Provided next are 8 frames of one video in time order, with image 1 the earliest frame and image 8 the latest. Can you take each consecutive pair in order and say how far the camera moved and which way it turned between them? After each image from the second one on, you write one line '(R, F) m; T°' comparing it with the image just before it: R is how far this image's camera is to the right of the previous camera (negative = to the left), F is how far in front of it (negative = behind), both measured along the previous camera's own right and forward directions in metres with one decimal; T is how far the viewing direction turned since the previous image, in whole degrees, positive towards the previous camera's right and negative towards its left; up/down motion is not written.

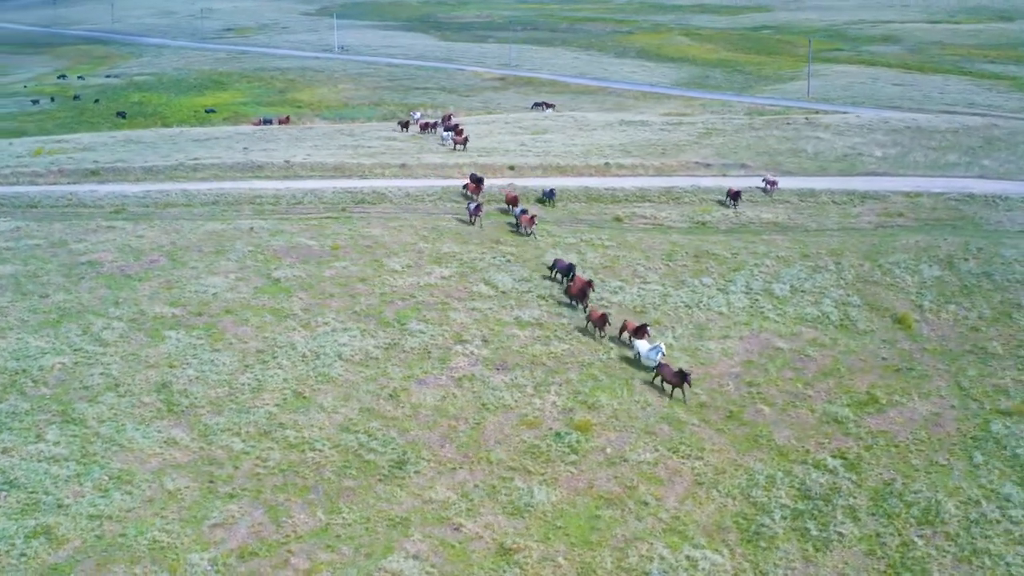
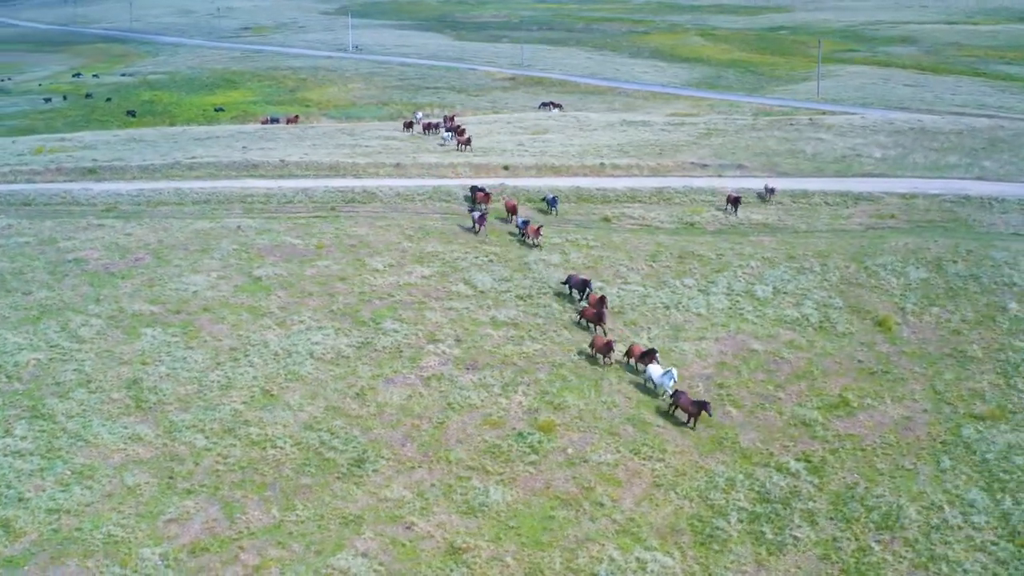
(+1.5, 0.0) m; -1°
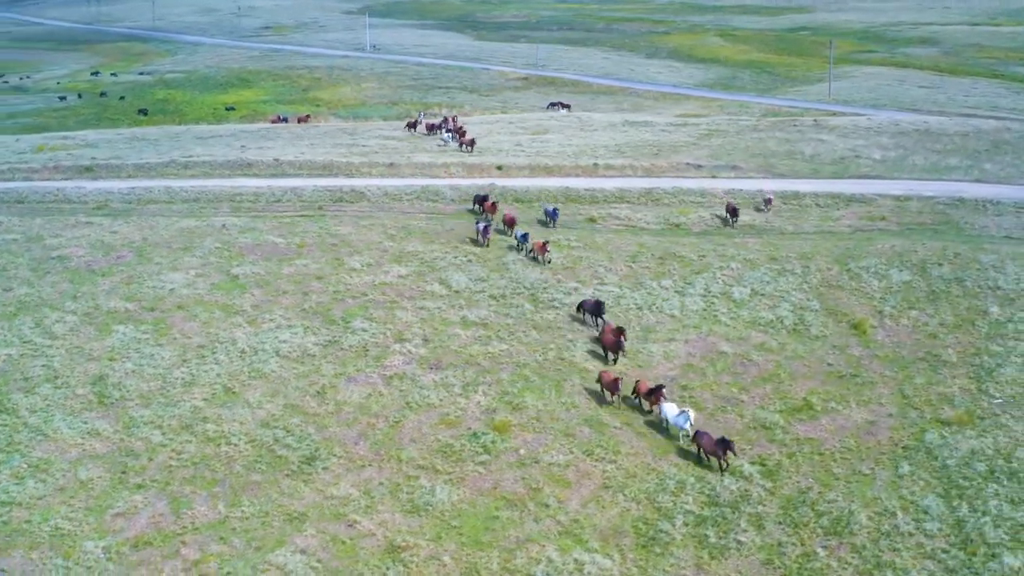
(+1.8, 0.0) m; -1°
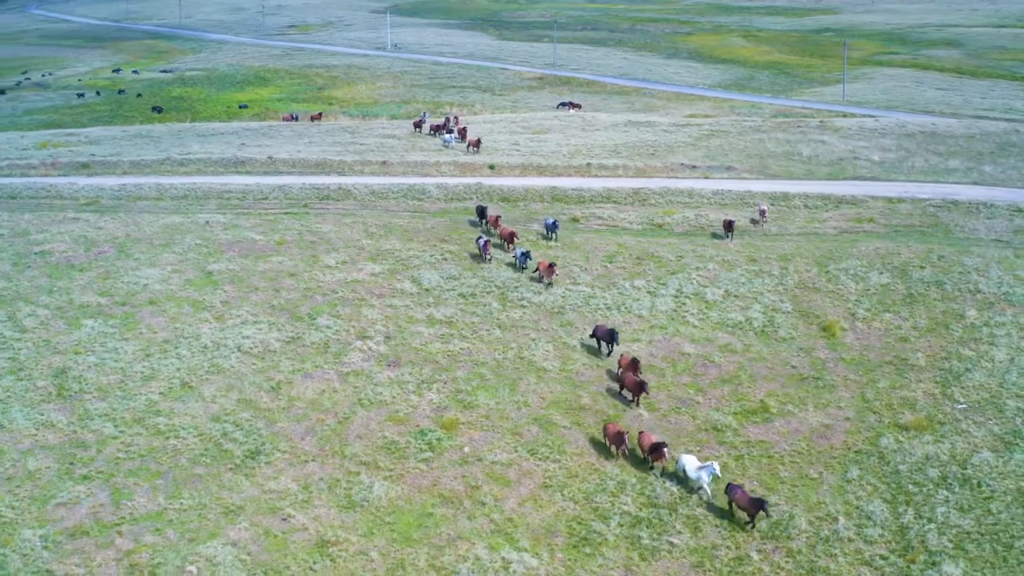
(+2.1, 0.0) m; -2°
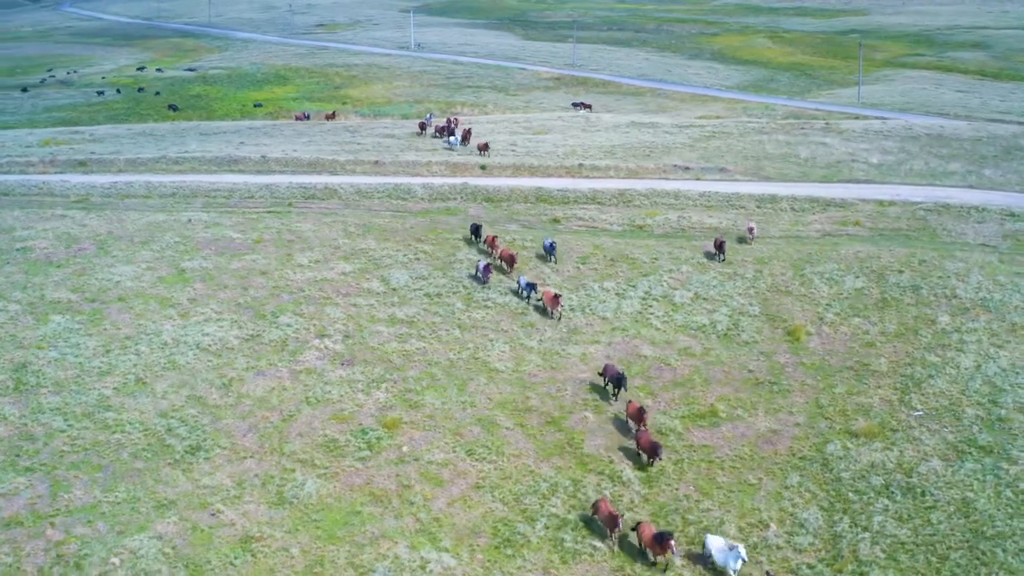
(+2.4, 0.0) m; -2°
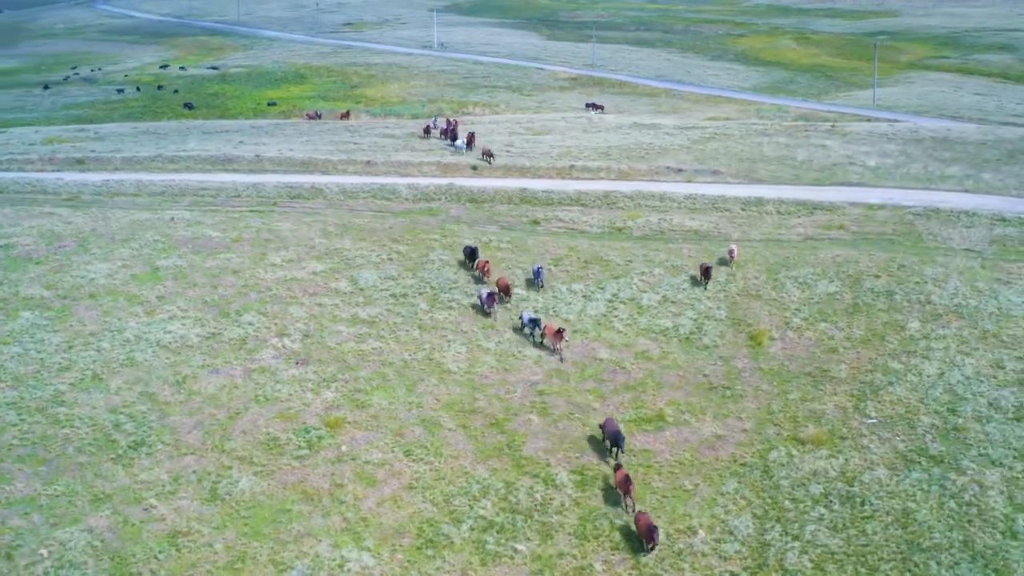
(+2.4, 0.0) m; -2°
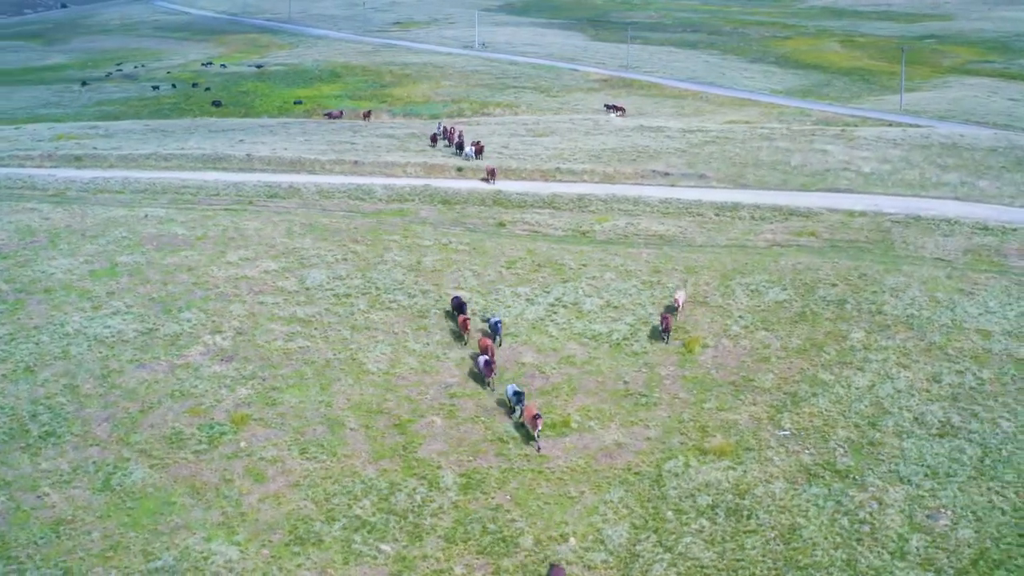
(+4.2, 0.0) m; -3°
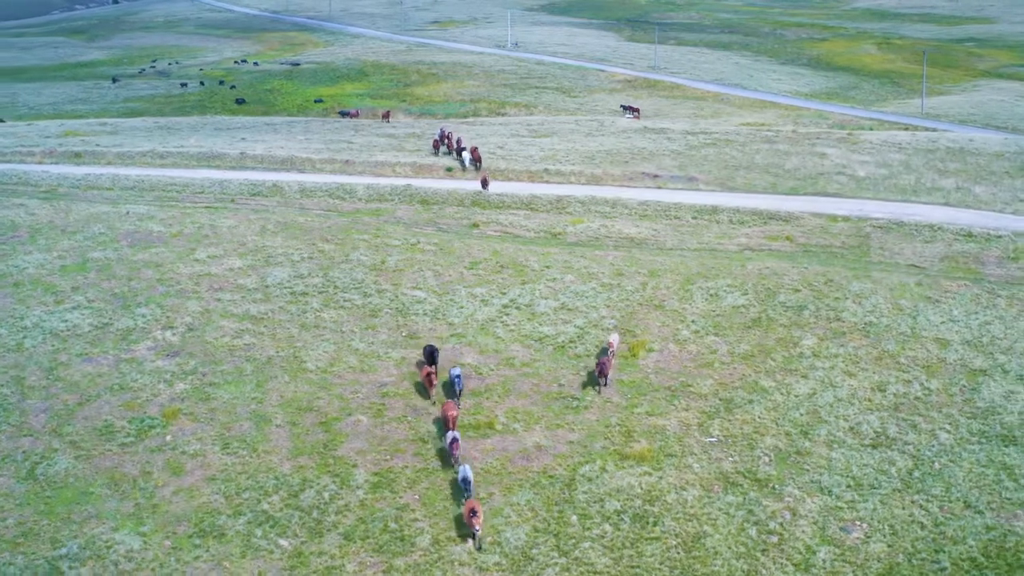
(+3.3, -0.1) m; -2°
